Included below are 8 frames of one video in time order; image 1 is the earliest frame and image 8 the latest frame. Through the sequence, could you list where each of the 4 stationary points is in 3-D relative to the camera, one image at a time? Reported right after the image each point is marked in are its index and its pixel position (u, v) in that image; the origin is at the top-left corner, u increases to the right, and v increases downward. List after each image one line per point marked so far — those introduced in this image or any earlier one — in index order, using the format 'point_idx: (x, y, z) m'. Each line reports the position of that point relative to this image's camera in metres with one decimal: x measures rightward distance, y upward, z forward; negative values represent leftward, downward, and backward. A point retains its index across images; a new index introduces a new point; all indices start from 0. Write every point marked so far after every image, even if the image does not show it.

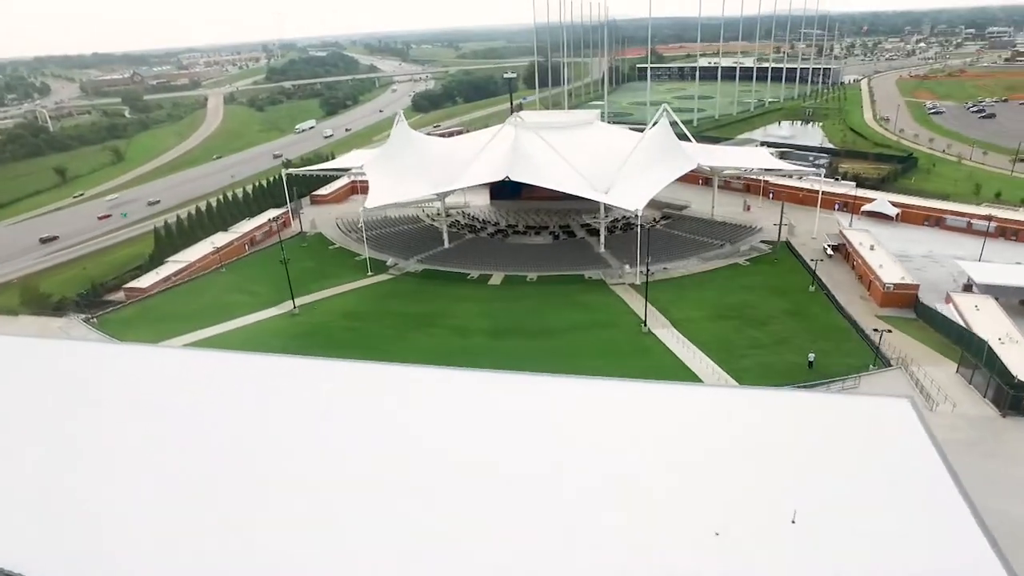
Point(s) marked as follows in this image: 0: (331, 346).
0: (-4.8, -1.5, +17.5) m
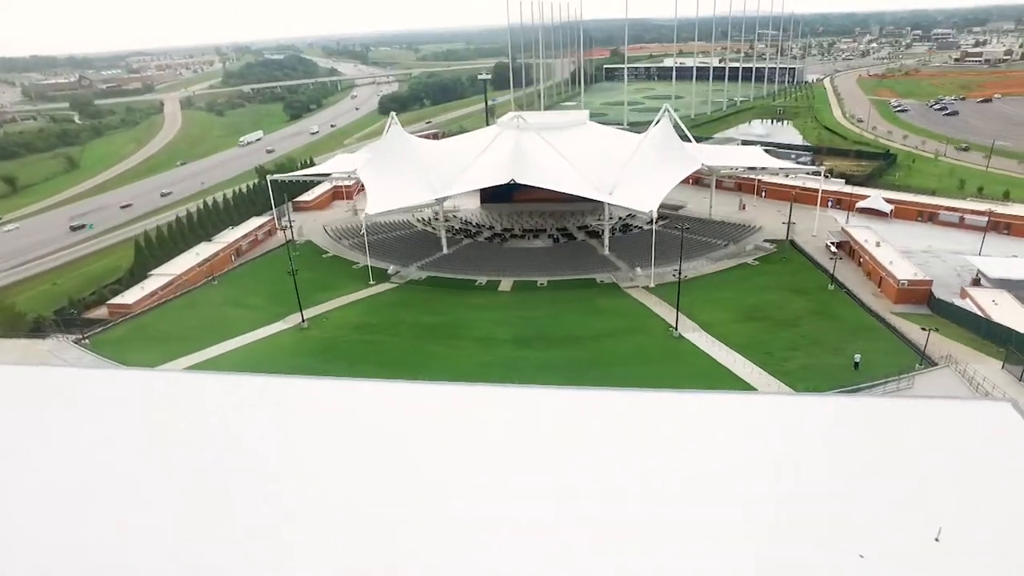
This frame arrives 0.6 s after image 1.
0: (-4.0, -1.8, +16.5) m
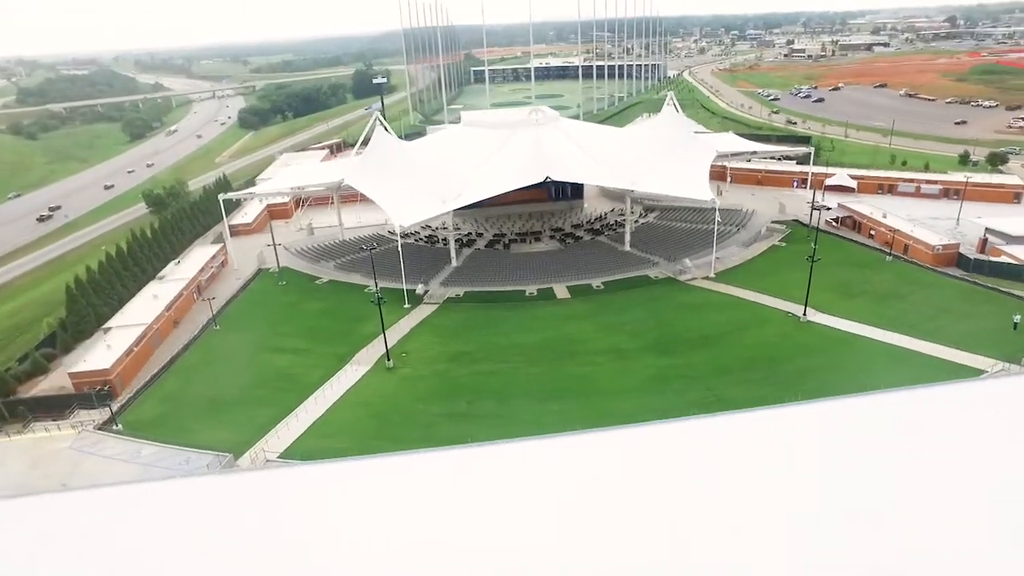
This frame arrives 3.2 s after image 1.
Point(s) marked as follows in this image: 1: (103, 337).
0: (-0.4, -2.2, +13.6) m
1: (-12.0, -1.4, +18.6) m
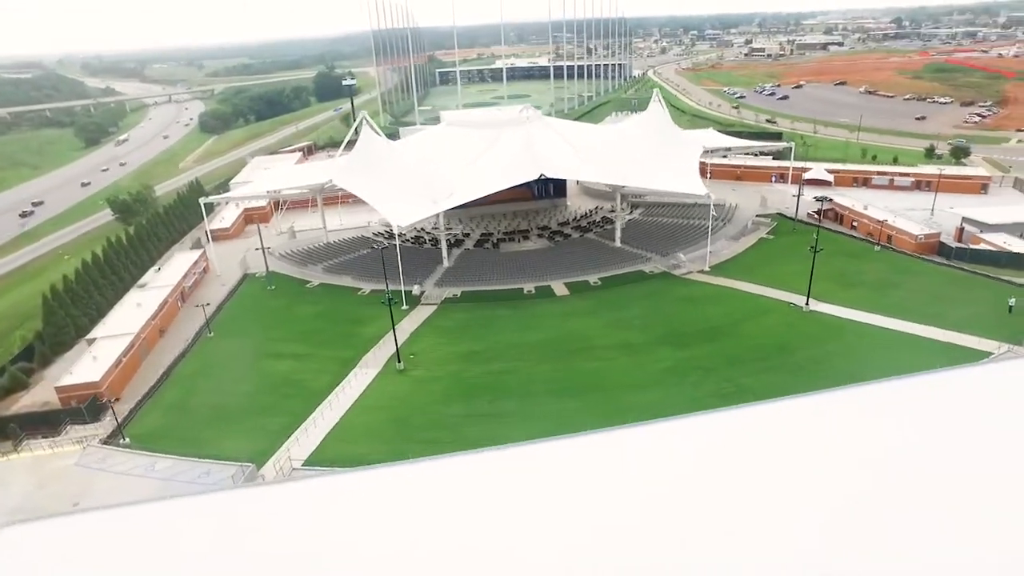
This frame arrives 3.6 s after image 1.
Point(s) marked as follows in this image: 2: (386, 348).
0: (0.0, -2.2, +13.4) m
1: (-11.9, -1.7, +17.7) m
2: (-3.1, -1.5, +15.9) m
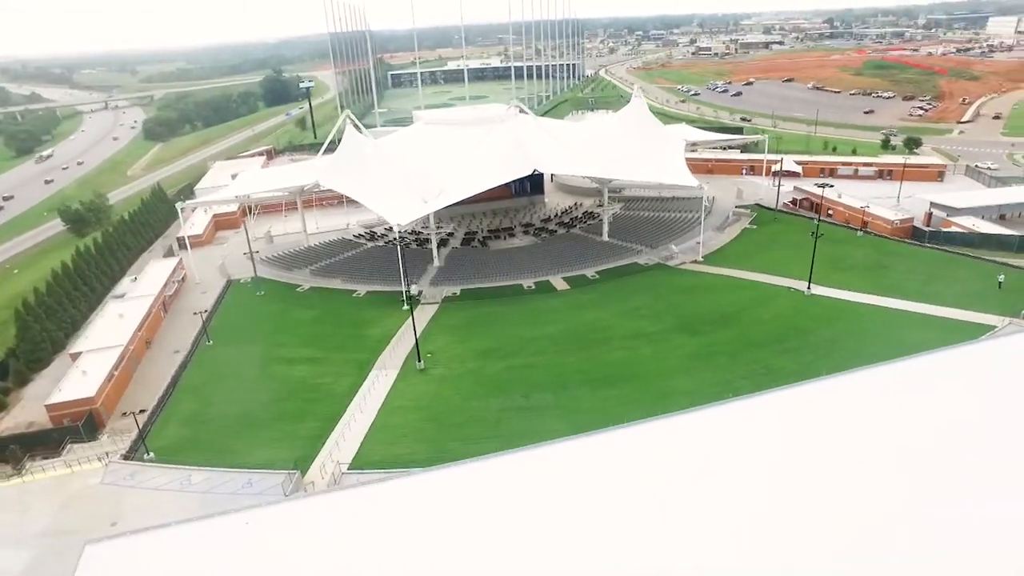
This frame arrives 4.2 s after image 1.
0: (+0.6, -2.0, +13.3) m
1: (-11.6, -2.0, +16.7) m
2: (-2.7, -1.5, +15.6) m
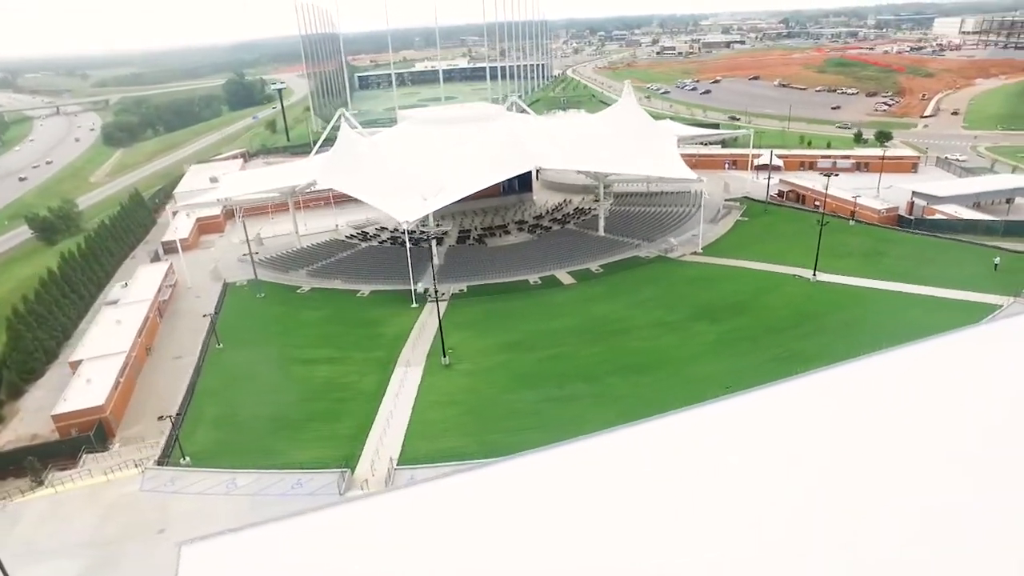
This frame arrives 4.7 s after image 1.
0: (+1.3, -1.8, +13.3) m
1: (-11.1, -2.1, +16.0) m
2: (-2.2, -1.4, +15.4) m
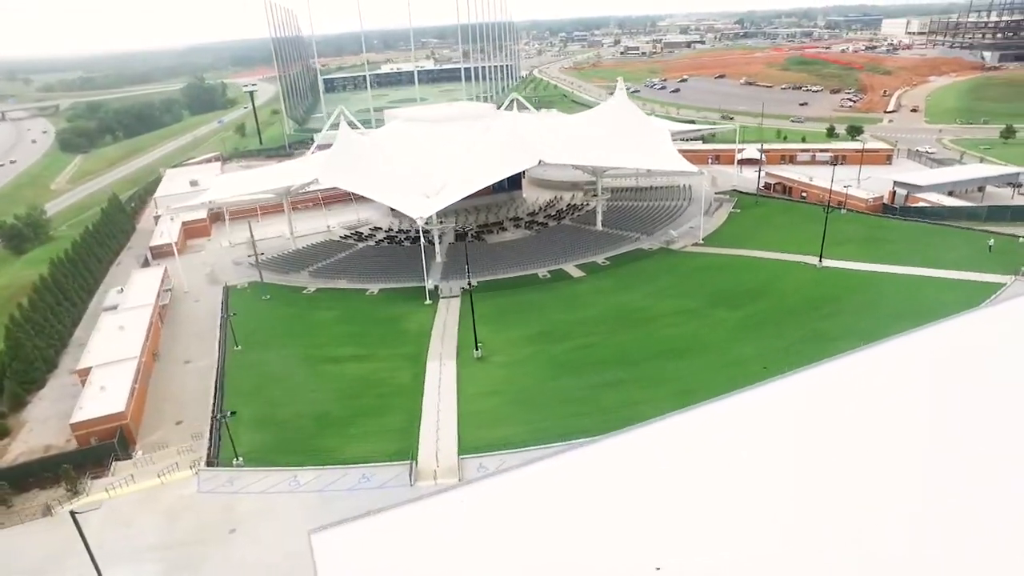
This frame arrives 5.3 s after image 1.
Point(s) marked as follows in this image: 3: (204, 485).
0: (+2.0, -1.6, +13.4) m
1: (-10.4, -2.2, +15.5) m
2: (-1.5, -1.3, +15.3) m
3: (-4.7, -3.0, +9.6) m
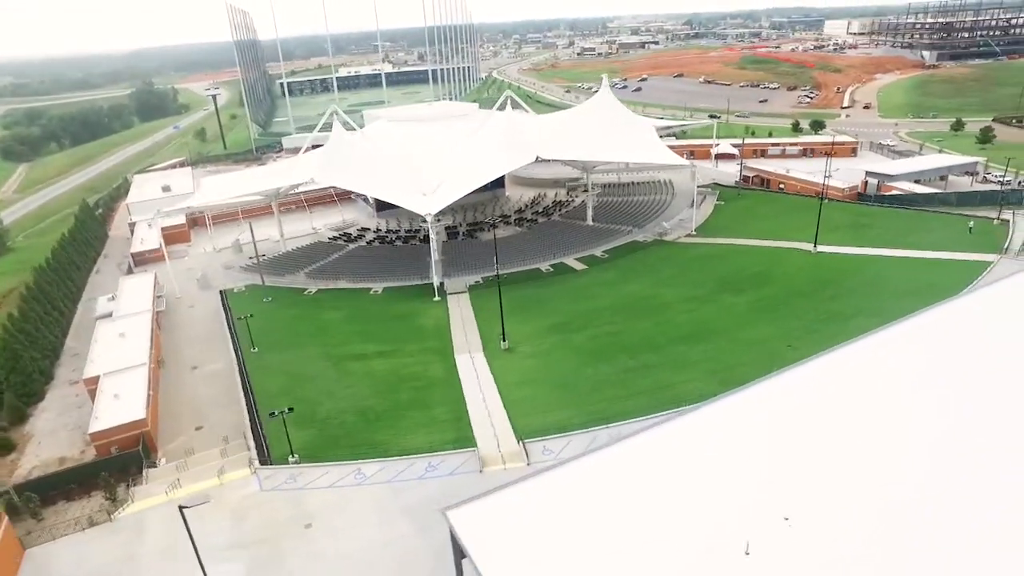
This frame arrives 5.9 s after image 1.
0: (+2.7, -1.3, +13.7) m
1: (-9.8, -2.4, +14.9) m
2: (-1.0, -1.1, +15.4) m
3: (-3.7, -2.9, +9.5) m
